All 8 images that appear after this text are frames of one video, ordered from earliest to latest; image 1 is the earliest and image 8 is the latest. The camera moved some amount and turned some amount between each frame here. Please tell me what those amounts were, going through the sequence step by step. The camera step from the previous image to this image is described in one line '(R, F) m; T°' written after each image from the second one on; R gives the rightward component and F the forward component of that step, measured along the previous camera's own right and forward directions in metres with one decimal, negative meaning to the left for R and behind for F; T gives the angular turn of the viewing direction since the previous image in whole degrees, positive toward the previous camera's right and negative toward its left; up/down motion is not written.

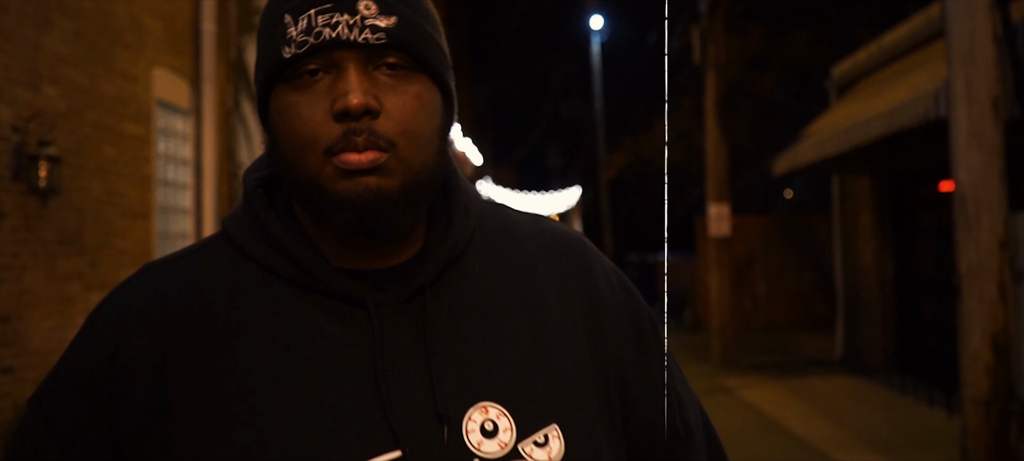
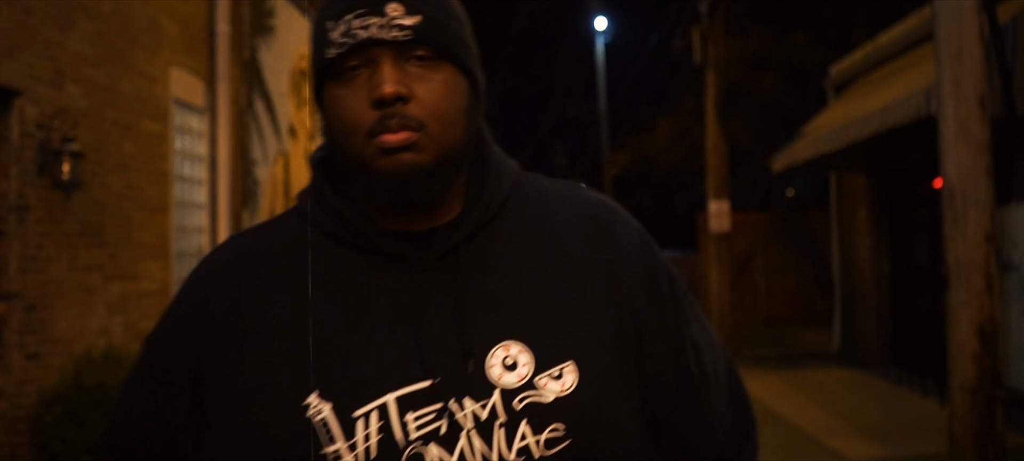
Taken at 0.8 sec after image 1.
(0.0, -0.2) m; 0°
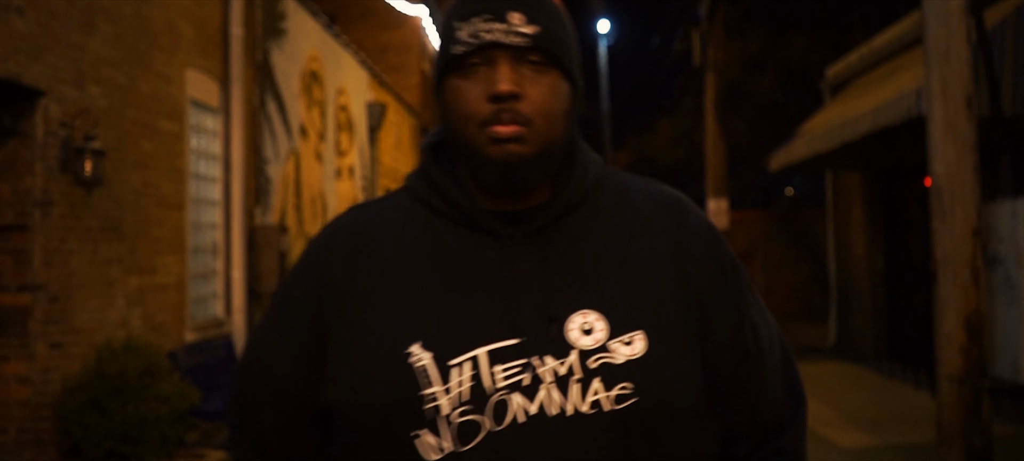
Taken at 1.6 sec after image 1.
(0.0, -0.2) m; 0°
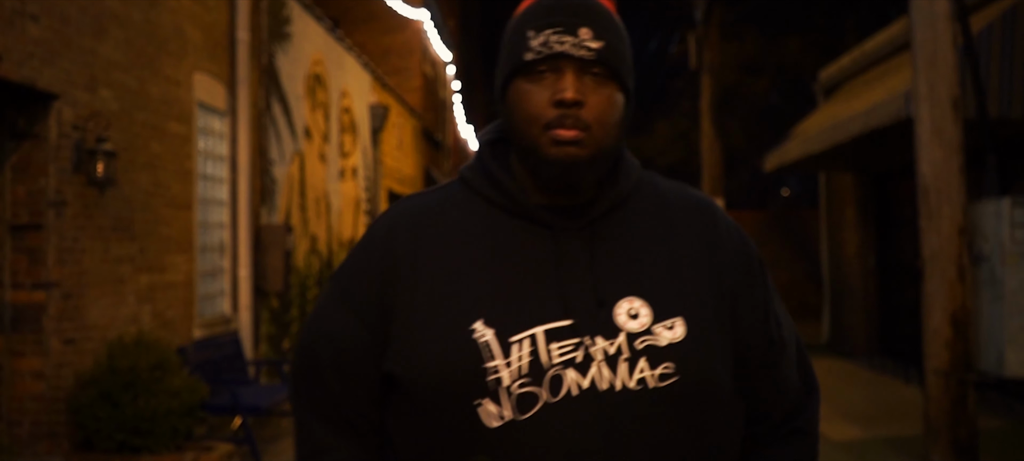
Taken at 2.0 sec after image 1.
(0.0, -0.2) m; 0°
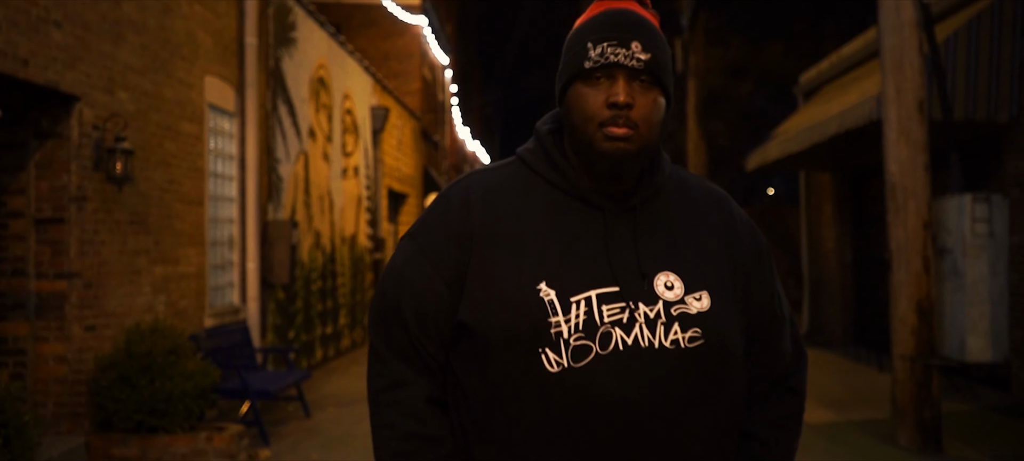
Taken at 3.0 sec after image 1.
(0.0, -0.4) m; 0°
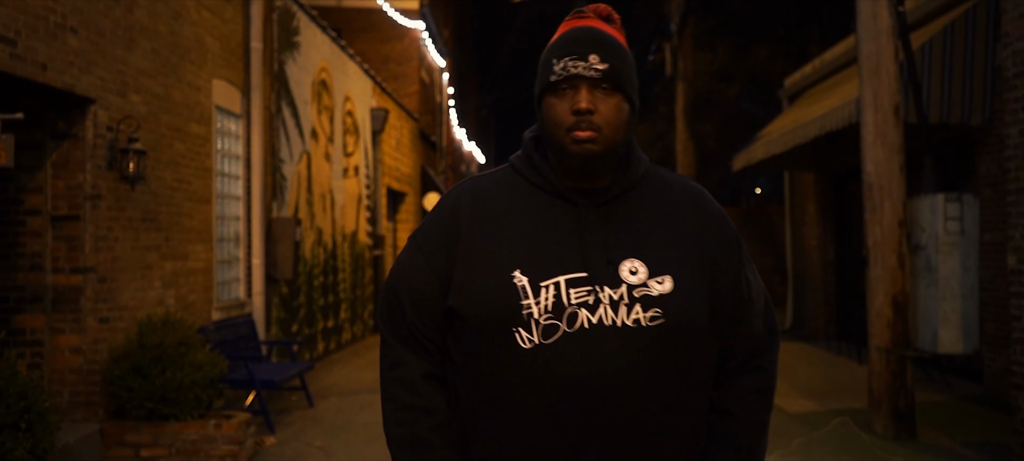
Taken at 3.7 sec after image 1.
(0.0, -0.3) m; 0°
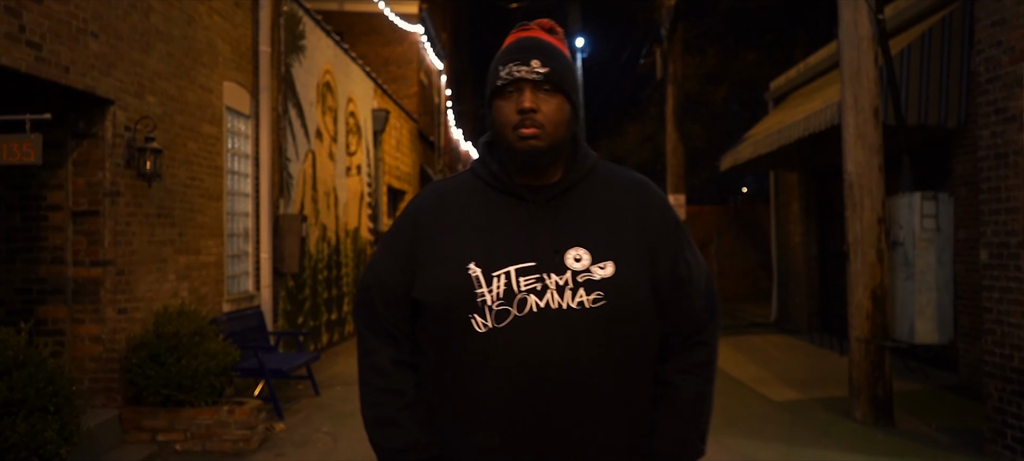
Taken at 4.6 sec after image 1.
(-0.1, -0.4) m; +1°
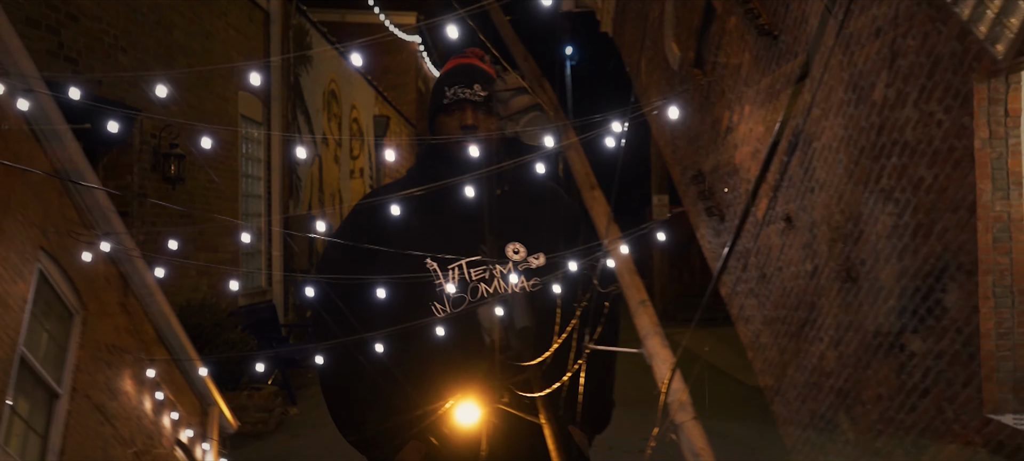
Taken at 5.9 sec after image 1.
(+0.1, -0.6) m; 0°
